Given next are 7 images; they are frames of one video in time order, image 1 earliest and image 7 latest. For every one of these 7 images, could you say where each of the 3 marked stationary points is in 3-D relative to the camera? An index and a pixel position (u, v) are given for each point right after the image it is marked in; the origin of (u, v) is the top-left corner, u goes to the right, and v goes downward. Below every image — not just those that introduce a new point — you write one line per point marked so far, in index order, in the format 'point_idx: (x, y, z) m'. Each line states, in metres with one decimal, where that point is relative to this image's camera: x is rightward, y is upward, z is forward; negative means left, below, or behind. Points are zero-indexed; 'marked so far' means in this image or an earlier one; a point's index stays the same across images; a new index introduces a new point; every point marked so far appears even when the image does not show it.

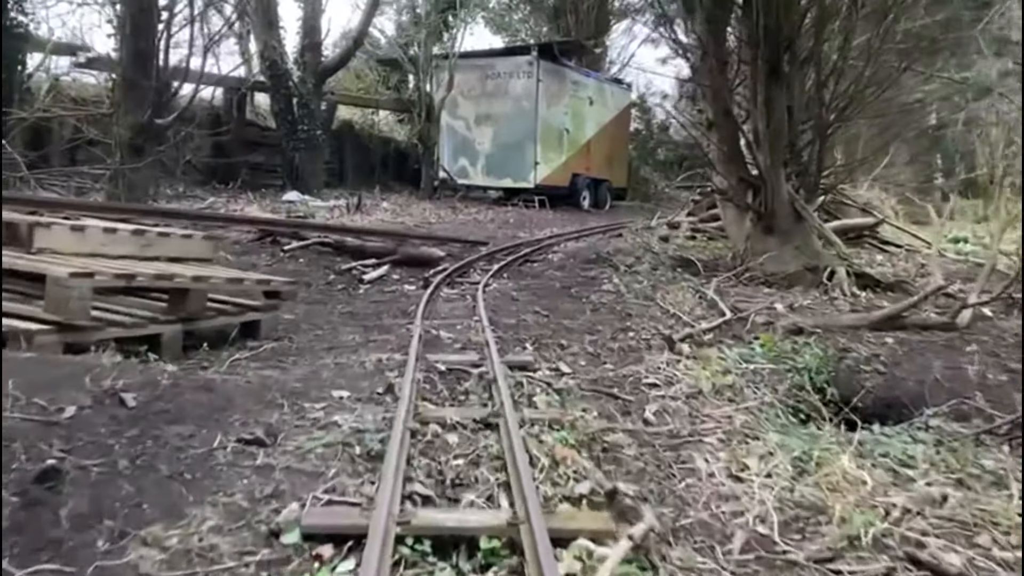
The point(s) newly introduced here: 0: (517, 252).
0: (+0.1, +0.5, +12.4) m
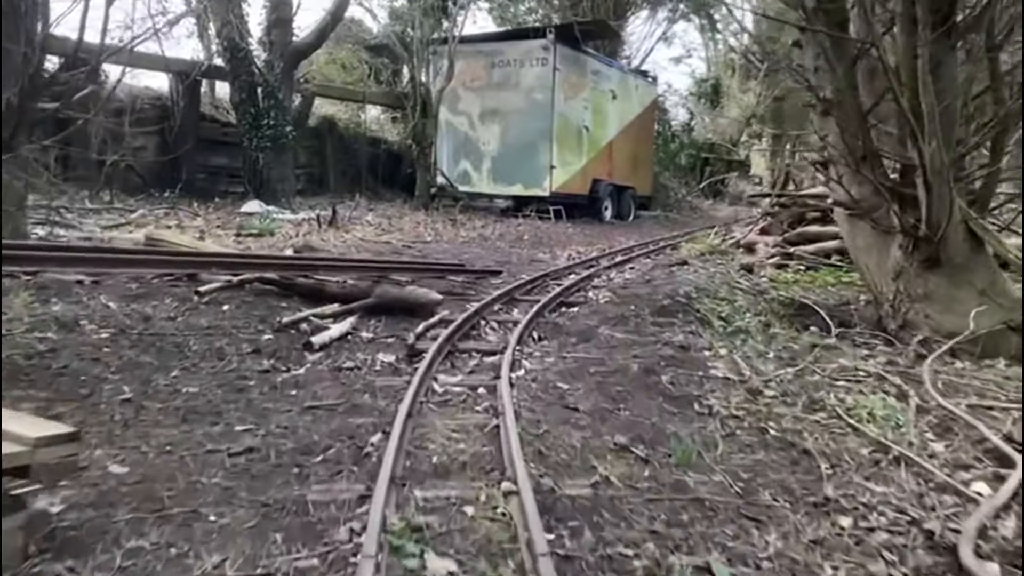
0: (+0.4, 0.0, +8.8) m
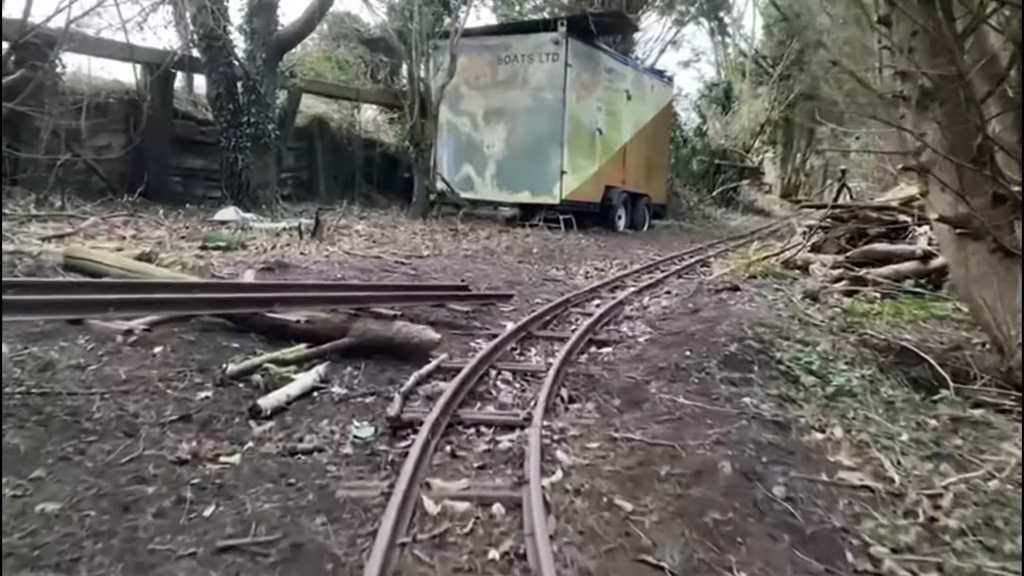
0: (+0.5, -0.3, +7.2) m
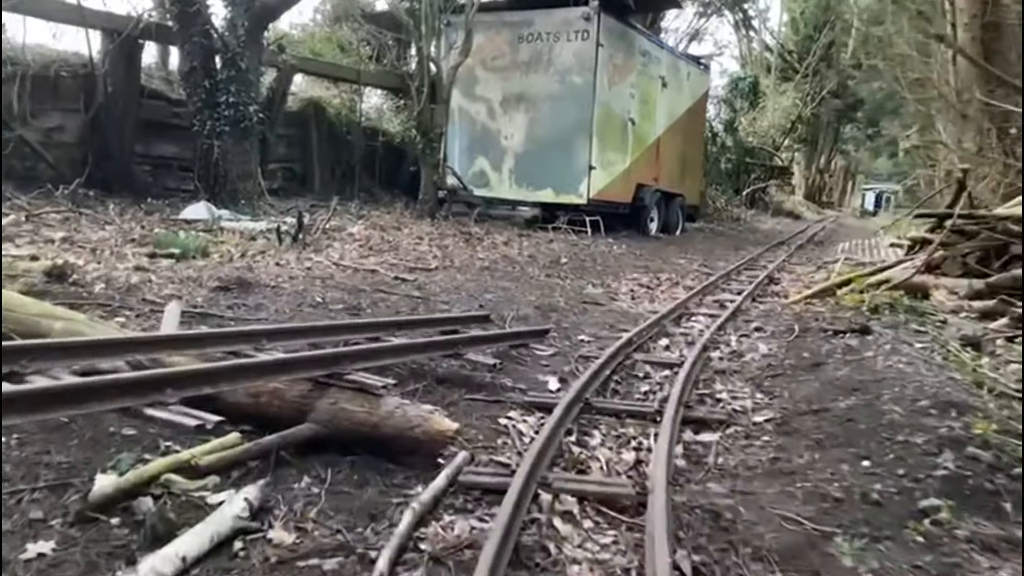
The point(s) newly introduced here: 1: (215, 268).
0: (+0.7, -0.5, +5.0) m
1: (-2.7, +0.2, +7.5) m
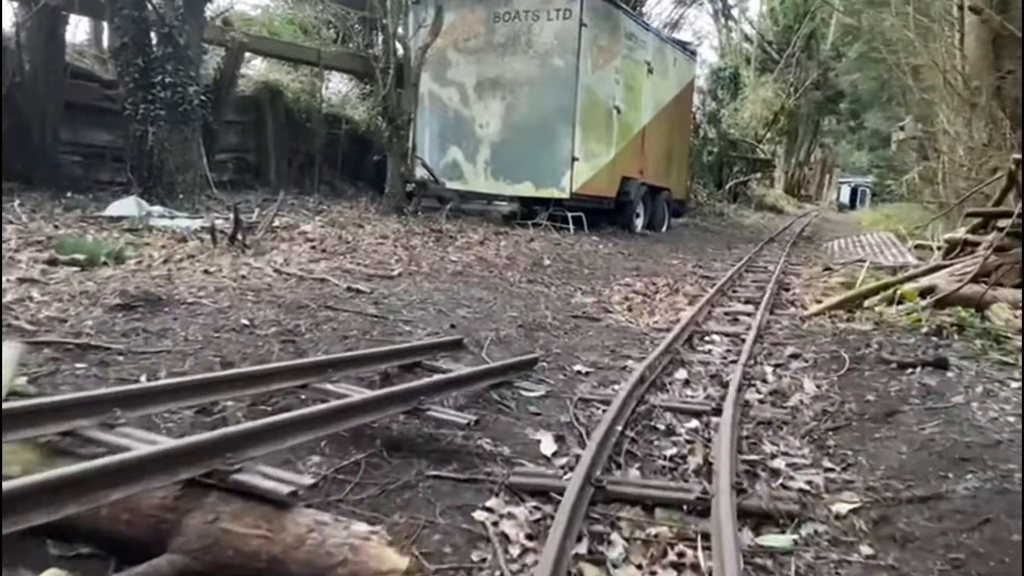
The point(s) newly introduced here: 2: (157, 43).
0: (+0.7, -0.7, +3.7) m
1: (-2.8, +0.1, +6.2) m
2: (-4.5, +3.1, +10.7) m
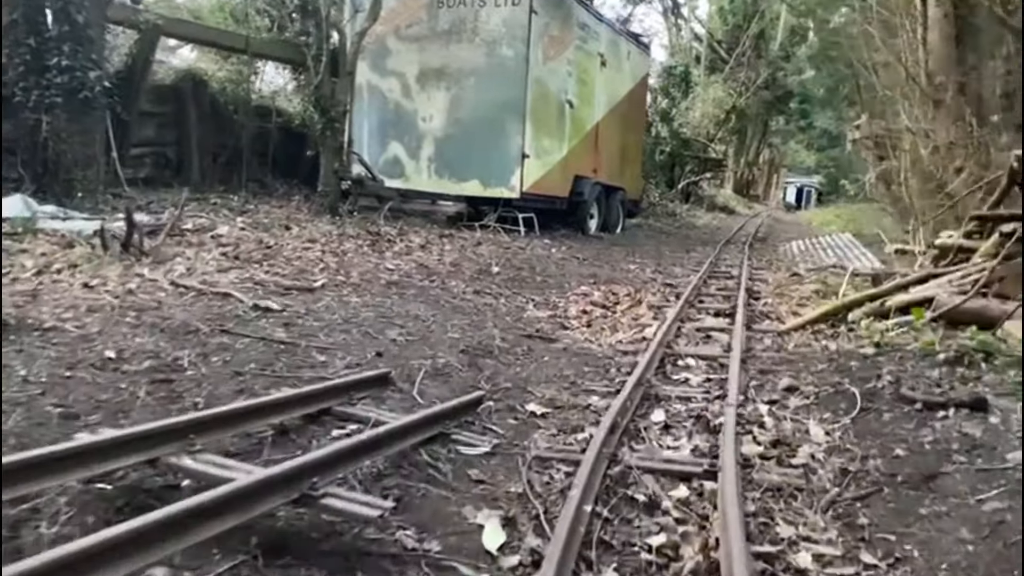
0: (+0.4, -0.8, +2.8) m
1: (-3.2, 0.0, +5.0) m
2: (-5.2, +3.0, +9.5) m
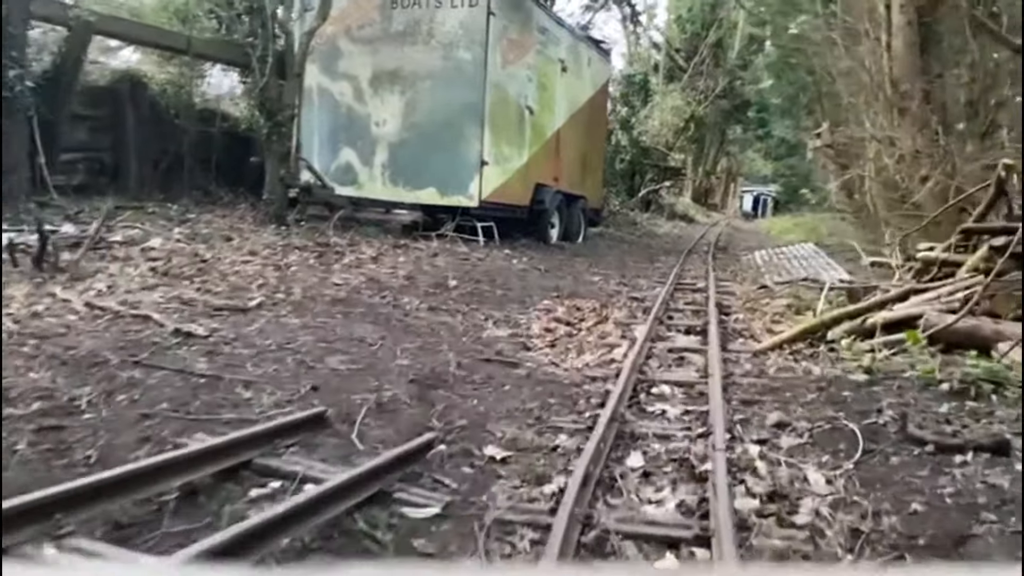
0: (+0.3, -0.9, +2.3) m
1: (-3.4, -0.2, +4.4) m
2: (-5.6, +2.8, +8.7) m
